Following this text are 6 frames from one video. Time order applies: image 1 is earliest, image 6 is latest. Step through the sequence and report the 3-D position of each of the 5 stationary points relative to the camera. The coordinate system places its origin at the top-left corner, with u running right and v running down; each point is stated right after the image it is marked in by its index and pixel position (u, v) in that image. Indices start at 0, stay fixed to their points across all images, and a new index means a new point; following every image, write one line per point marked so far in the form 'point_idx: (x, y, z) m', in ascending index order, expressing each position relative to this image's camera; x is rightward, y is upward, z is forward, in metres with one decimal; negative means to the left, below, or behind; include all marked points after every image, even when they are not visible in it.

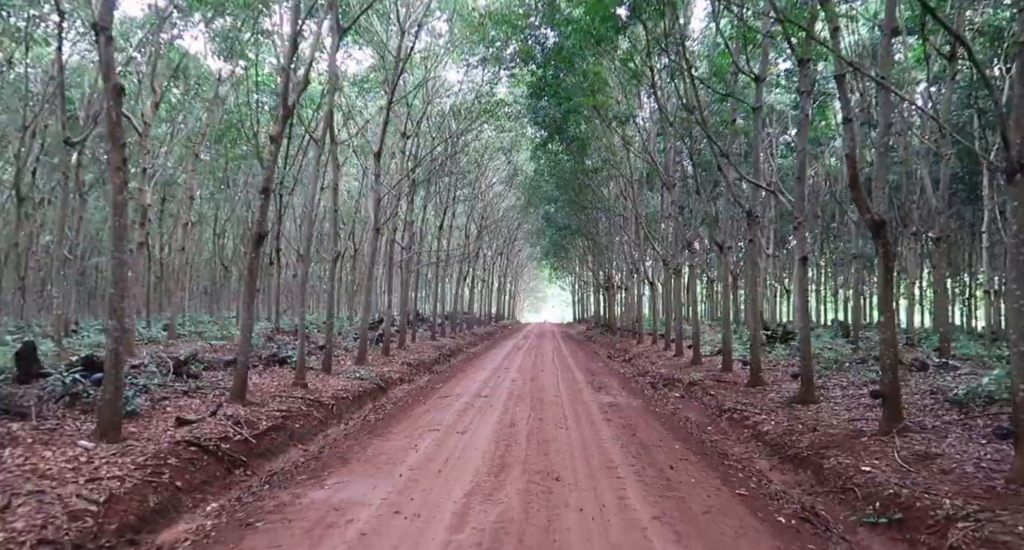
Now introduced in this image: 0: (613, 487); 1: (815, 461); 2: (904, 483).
0: (+0.9, -1.8, +5.6) m
1: (+3.3, -2.0, +7.0) m
2: (+3.5, -1.8, +5.8) m
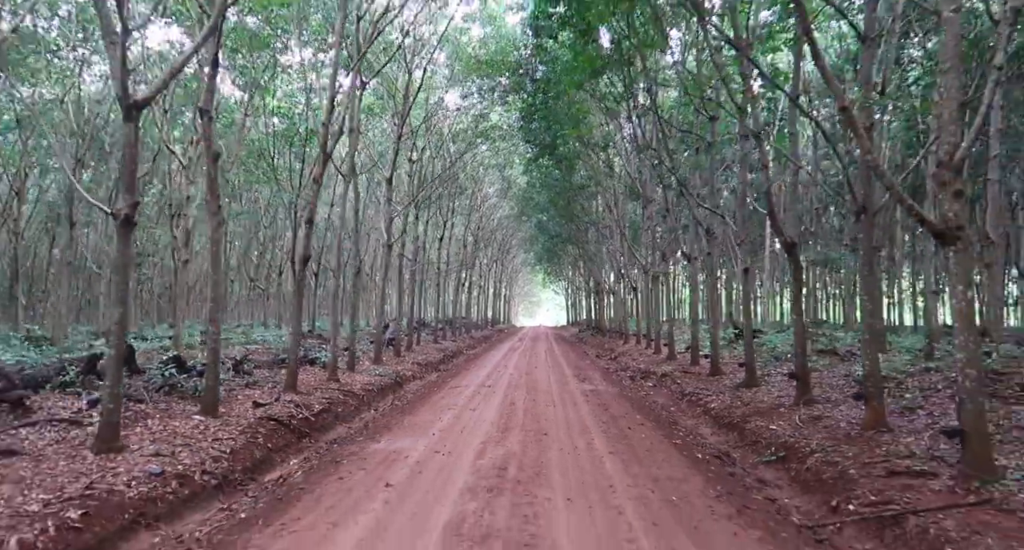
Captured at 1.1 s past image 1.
0: (+0.9, -2.0, +8.0) m
1: (+3.3, -2.1, +9.4) m
2: (+3.5, -2.0, +8.2) m
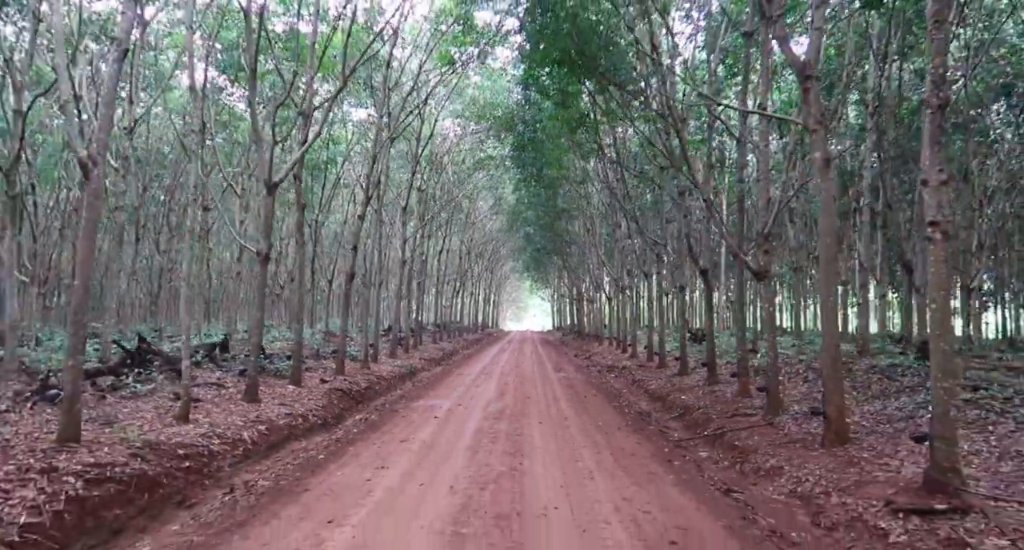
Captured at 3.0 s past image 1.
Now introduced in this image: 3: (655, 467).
0: (+0.8, -2.3, +12.0) m
1: (+3.1, -2.5, +13.5) m
2: (+3.4, -2.3, +12.3) m
3: (+1.5, -2.1, +7.1) m
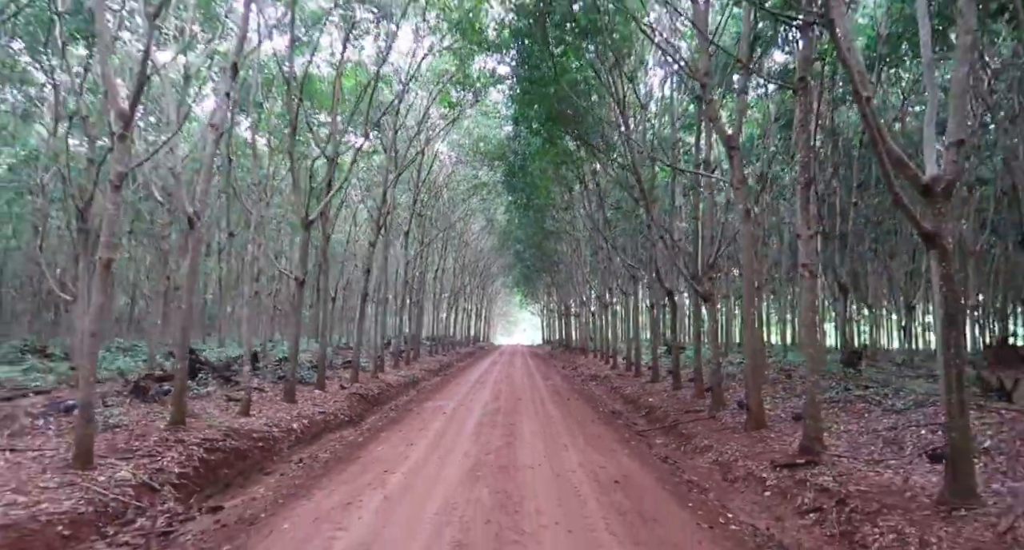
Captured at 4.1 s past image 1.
0: (+0.6, -2.8, +14.3) m
1: (+3.0, -3.0, +15.8) m
2: (+3.3, -2.8, +14.6) m
3: (+1.5, -2.4, +9.4) m
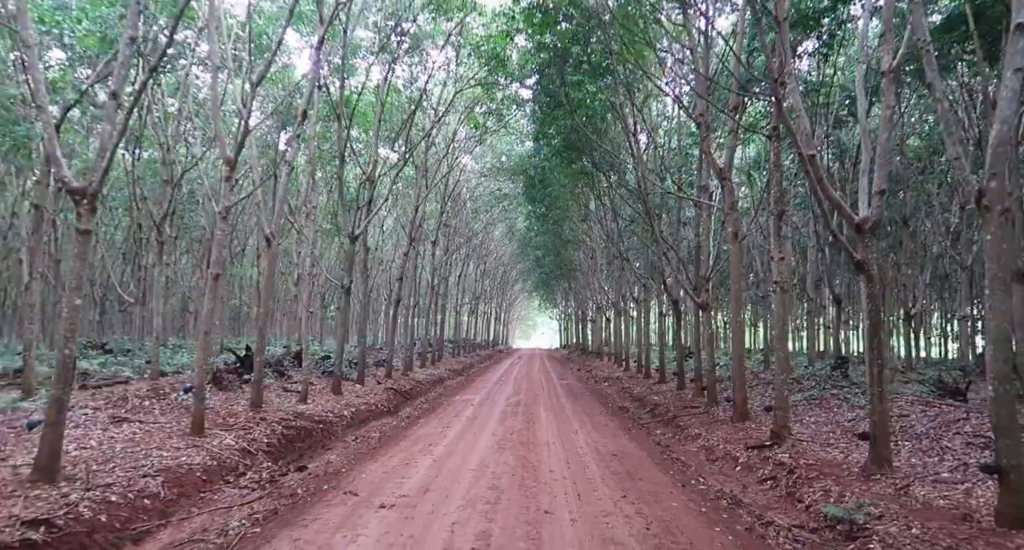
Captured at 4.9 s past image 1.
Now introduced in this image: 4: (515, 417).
0: (+1.1, -3.0, +16.0) m
1: (+3.5, -3.3, +17.4) m
2: (+3.7, -3.0, +16.2) m
3: (+1.8, -2.6, +11.0) m
4: (0.0, -2.5, +11.7) m
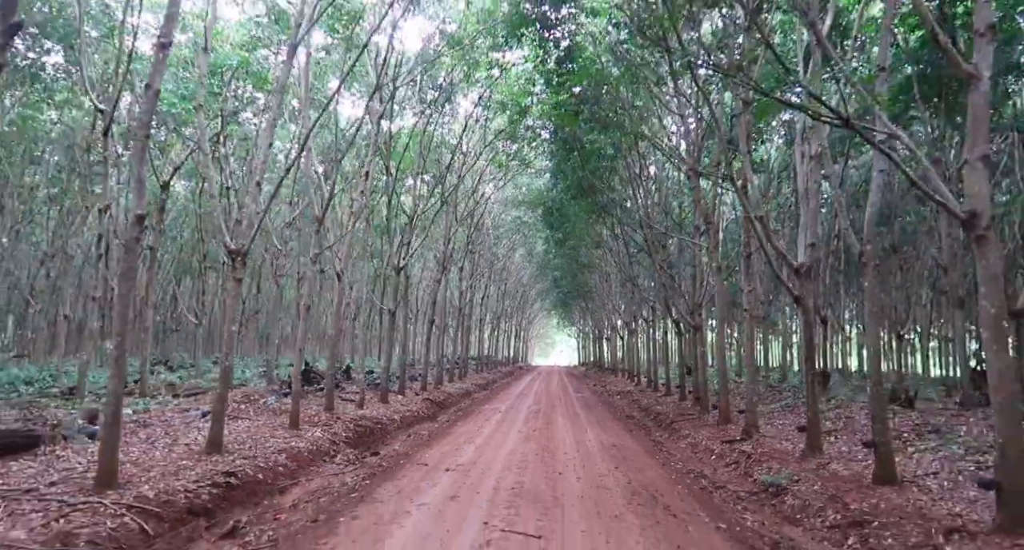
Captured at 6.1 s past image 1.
0: (+1.7, -3.7, +18.3) m
1: (+4.1, -4.0, +19.7) m
2: (+4.3, -3.7, +18.5) m
3: (+2.2, -3.2, +13.4) m
4: (+0.5, -3.1, +14.1) m
